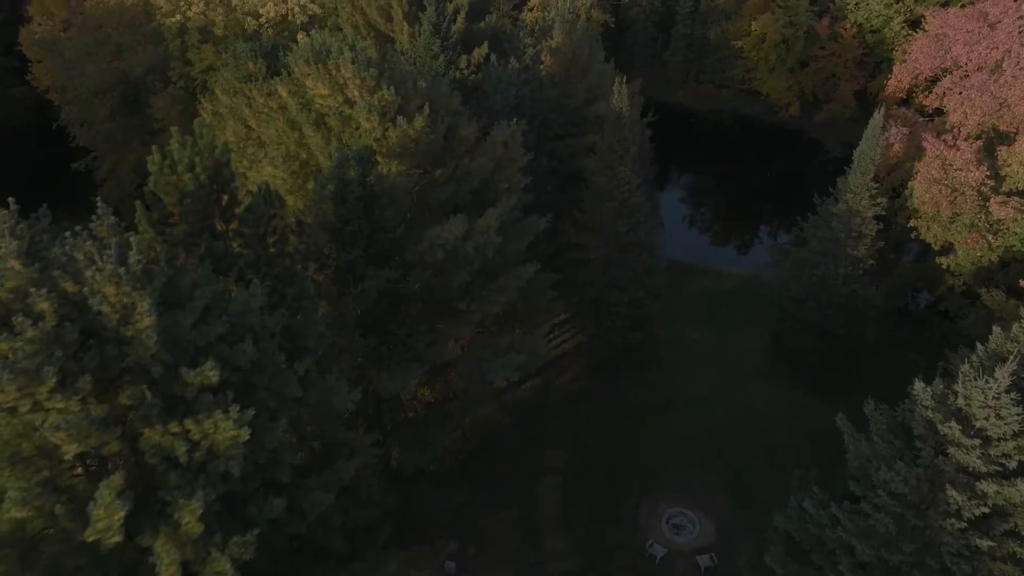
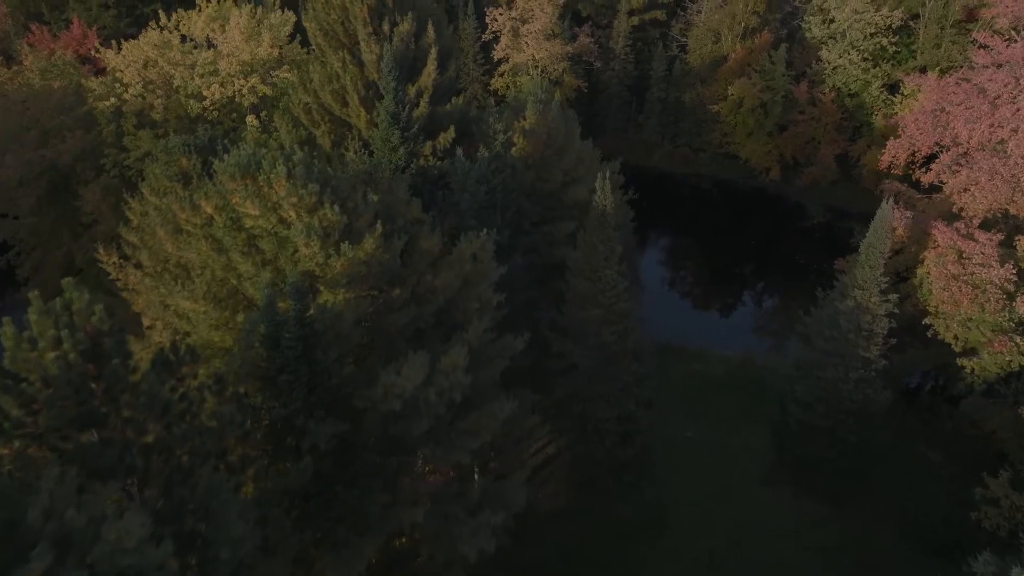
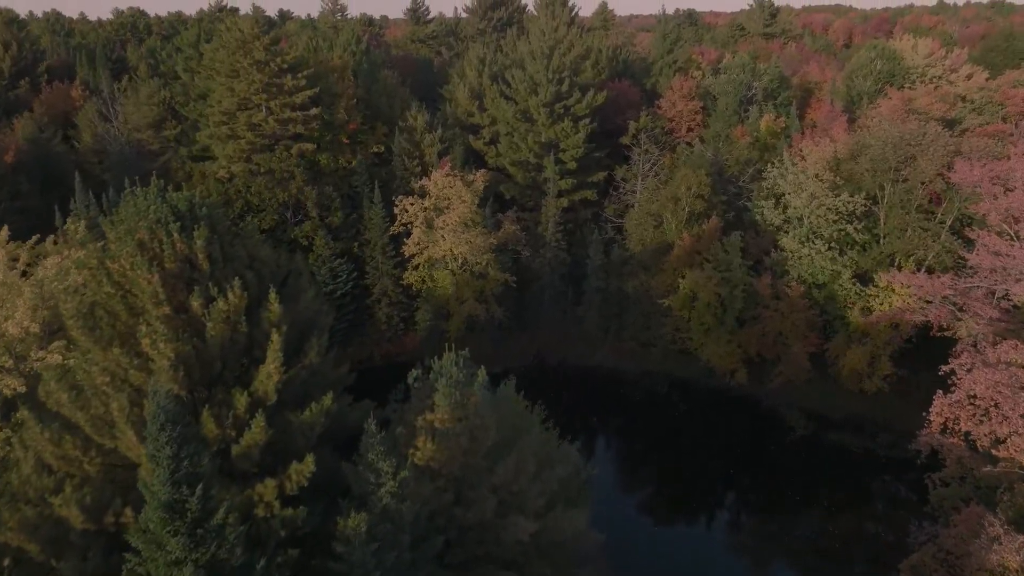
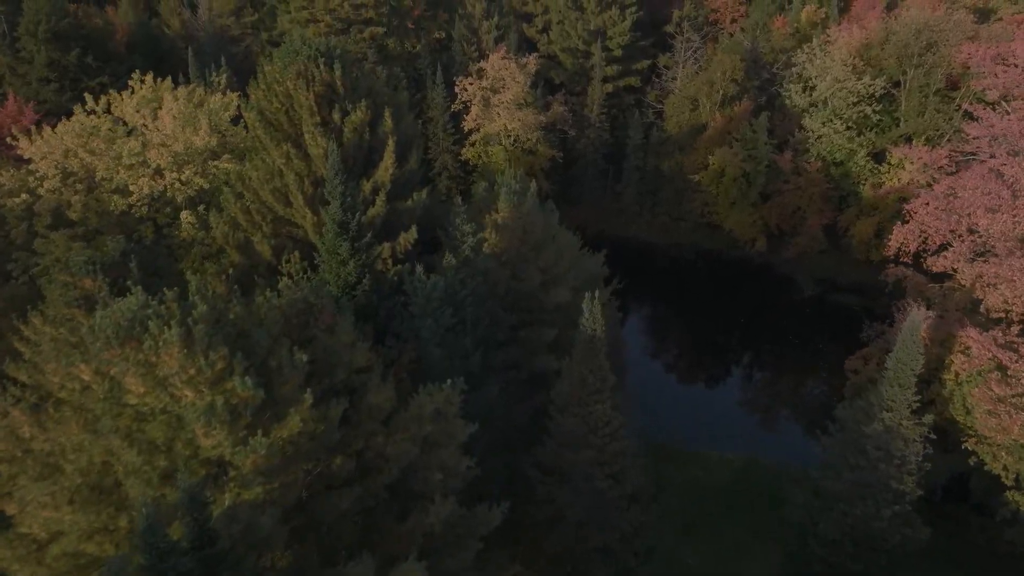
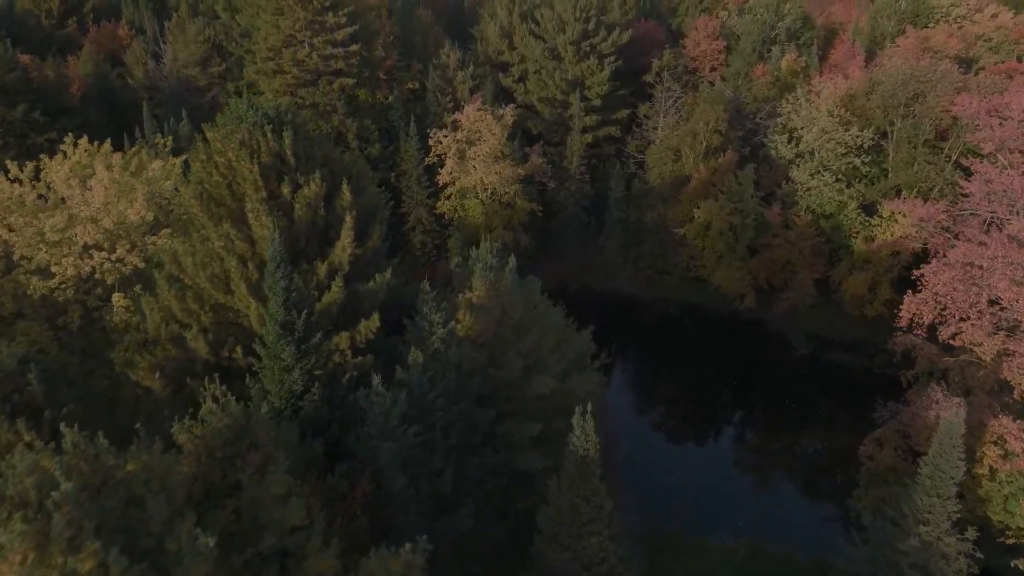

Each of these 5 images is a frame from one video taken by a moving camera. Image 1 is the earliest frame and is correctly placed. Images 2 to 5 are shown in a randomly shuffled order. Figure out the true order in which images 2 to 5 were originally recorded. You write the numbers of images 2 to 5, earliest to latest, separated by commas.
2, 4, 5, 3
